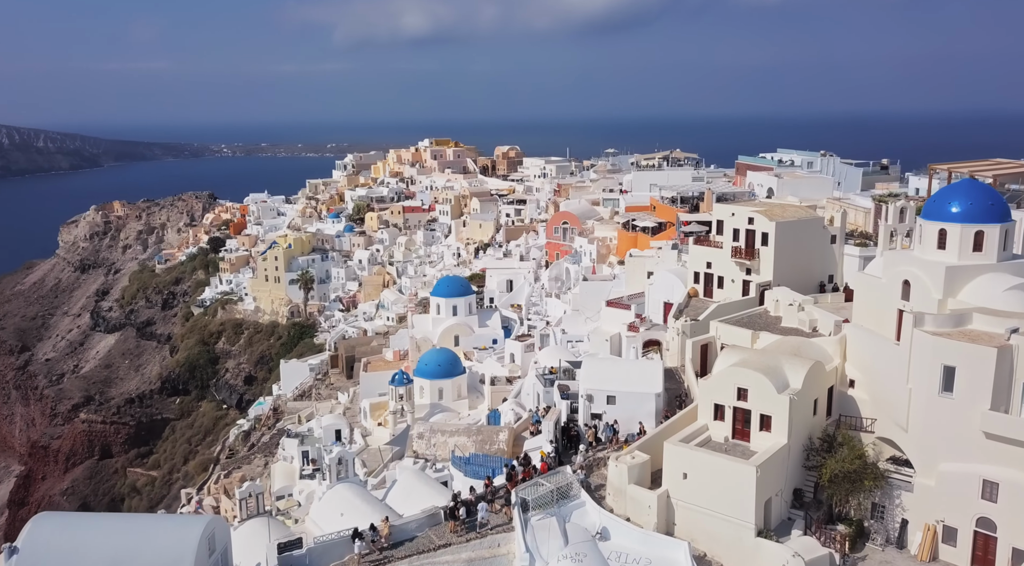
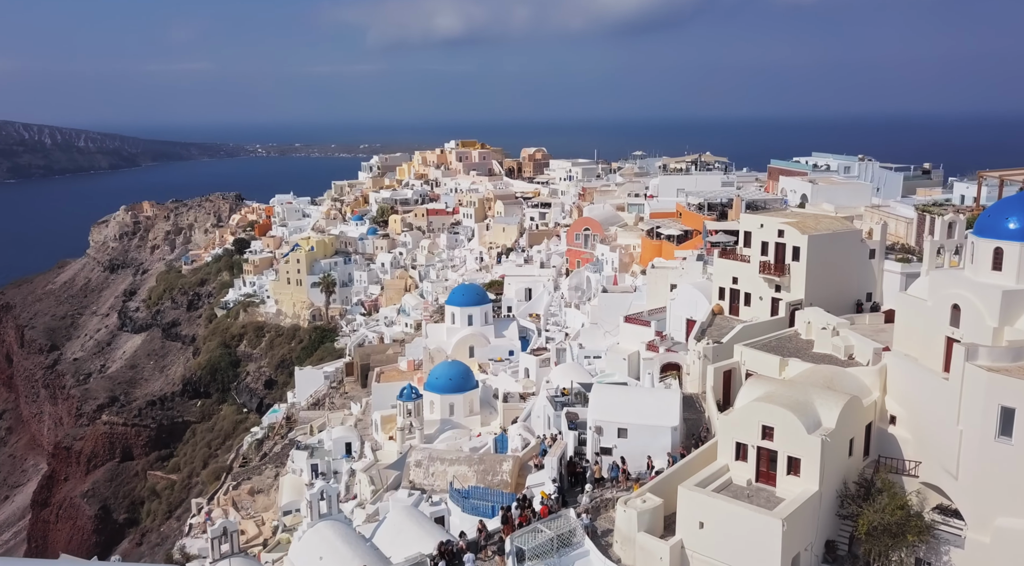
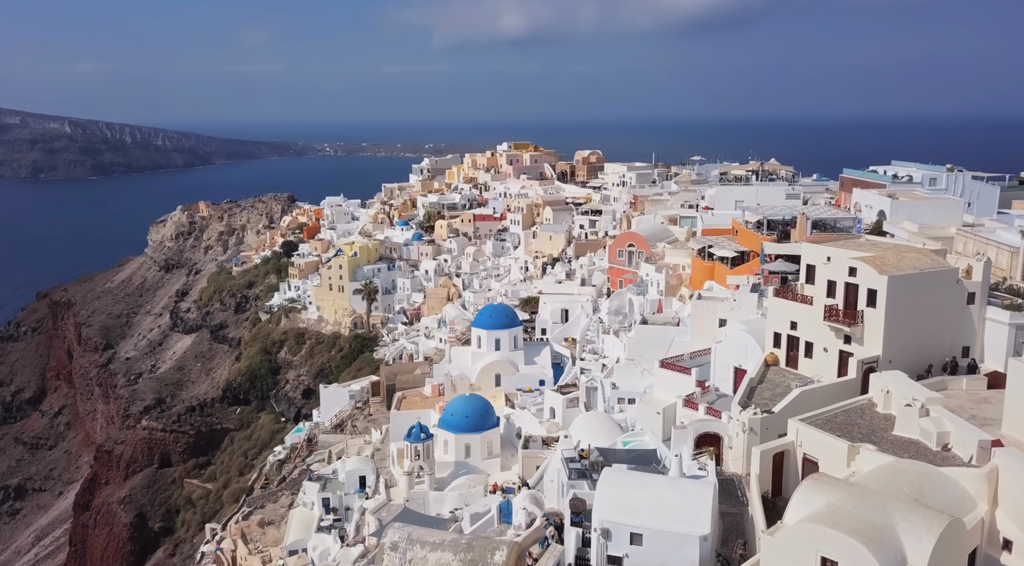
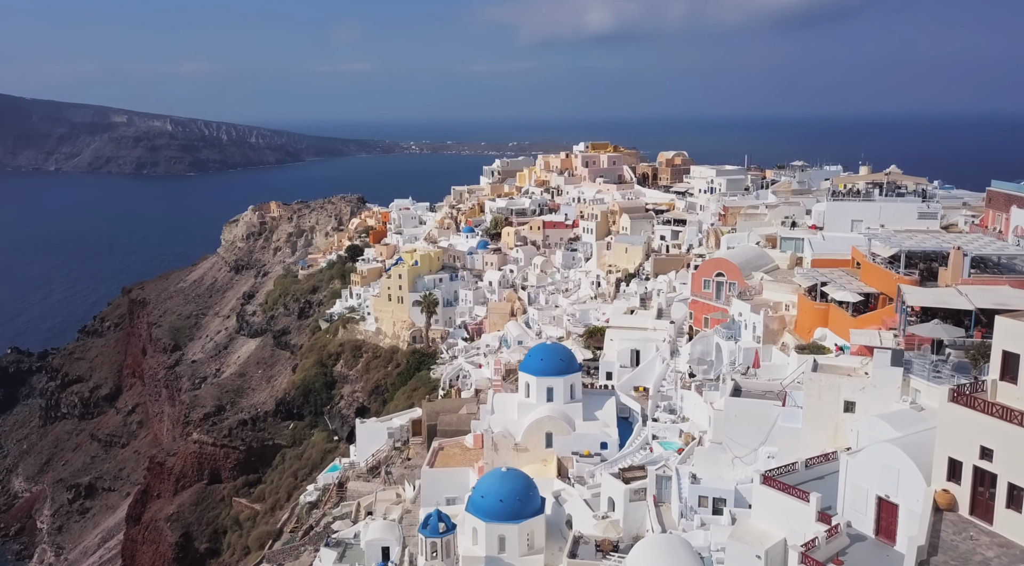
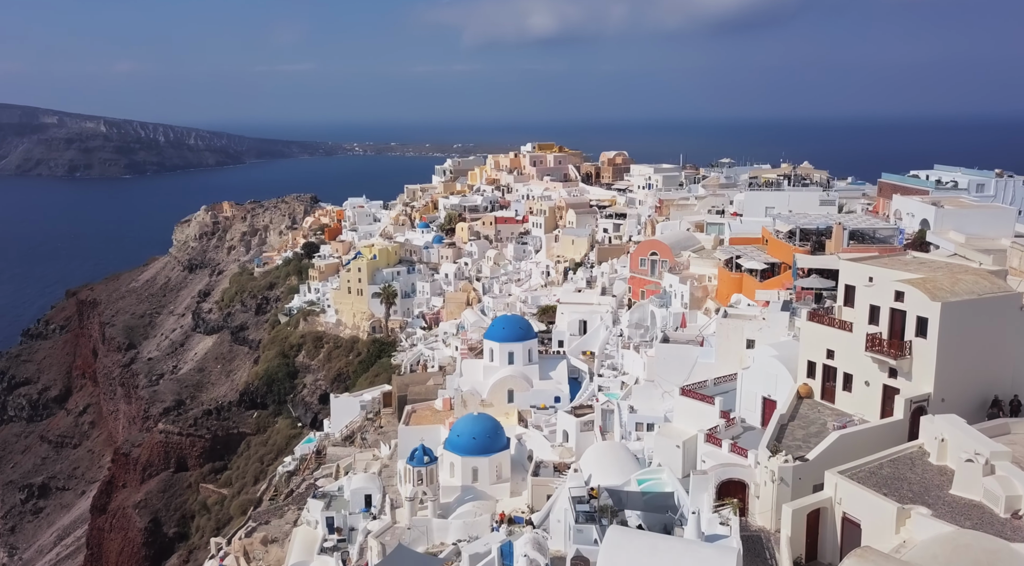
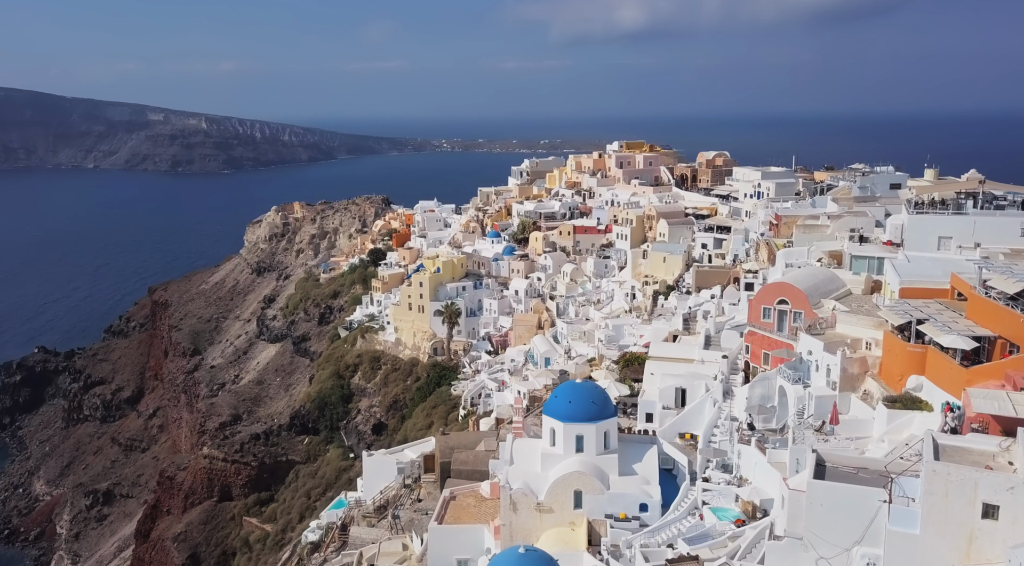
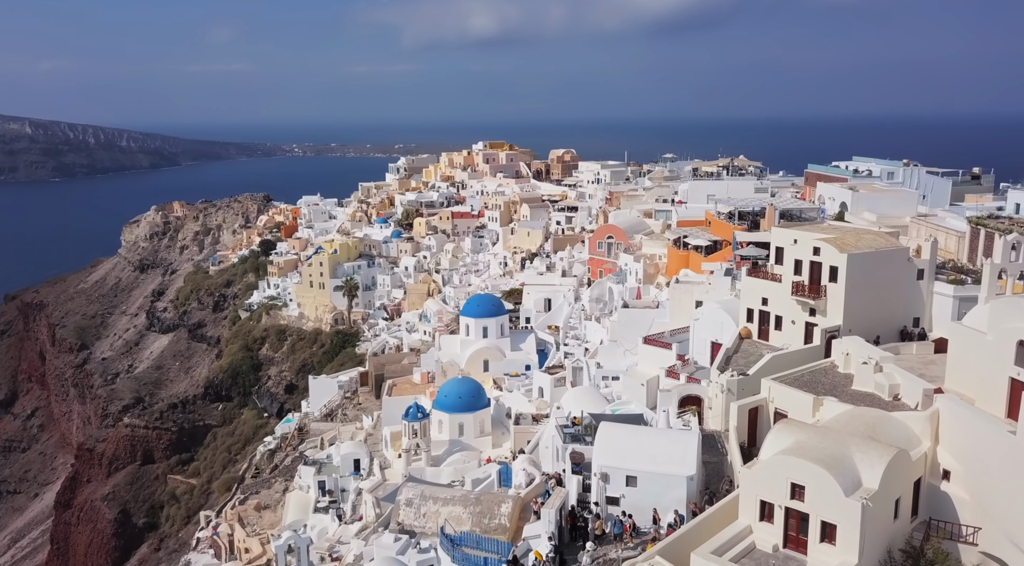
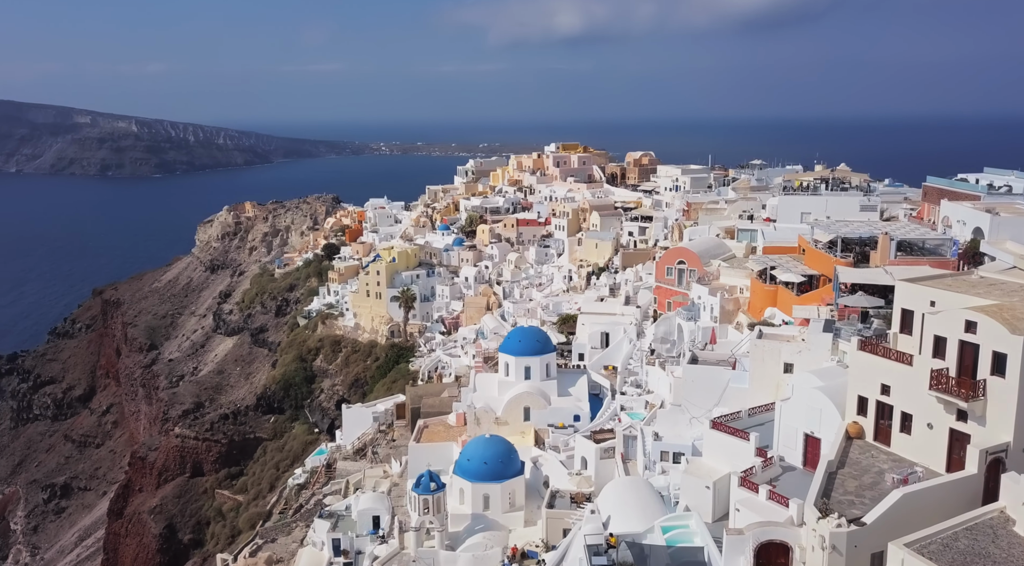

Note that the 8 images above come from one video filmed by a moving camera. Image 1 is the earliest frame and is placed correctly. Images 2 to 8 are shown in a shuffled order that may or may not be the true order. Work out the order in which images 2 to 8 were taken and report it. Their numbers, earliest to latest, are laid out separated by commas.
2, 7, 3, 5, 8, 4, 6
